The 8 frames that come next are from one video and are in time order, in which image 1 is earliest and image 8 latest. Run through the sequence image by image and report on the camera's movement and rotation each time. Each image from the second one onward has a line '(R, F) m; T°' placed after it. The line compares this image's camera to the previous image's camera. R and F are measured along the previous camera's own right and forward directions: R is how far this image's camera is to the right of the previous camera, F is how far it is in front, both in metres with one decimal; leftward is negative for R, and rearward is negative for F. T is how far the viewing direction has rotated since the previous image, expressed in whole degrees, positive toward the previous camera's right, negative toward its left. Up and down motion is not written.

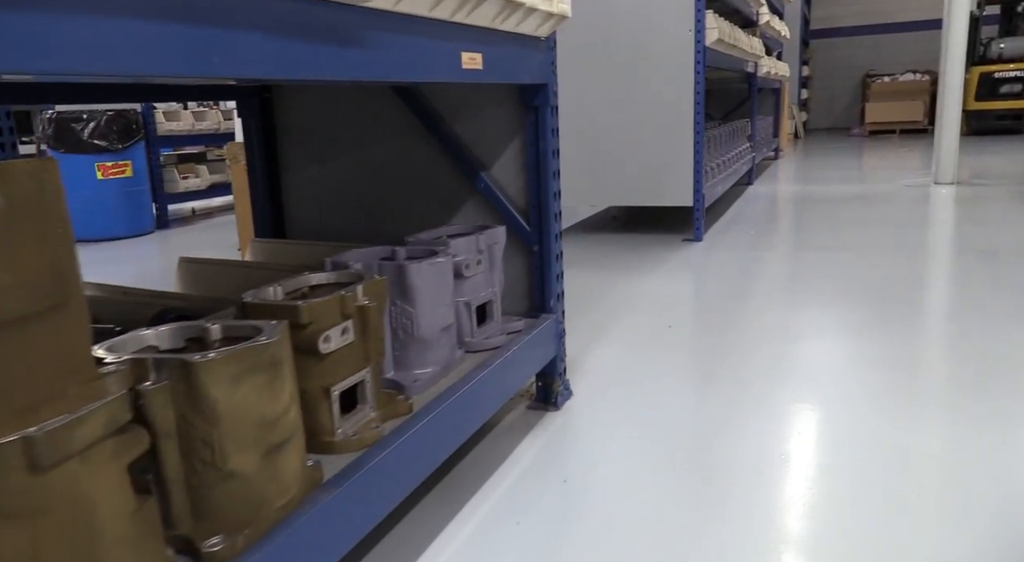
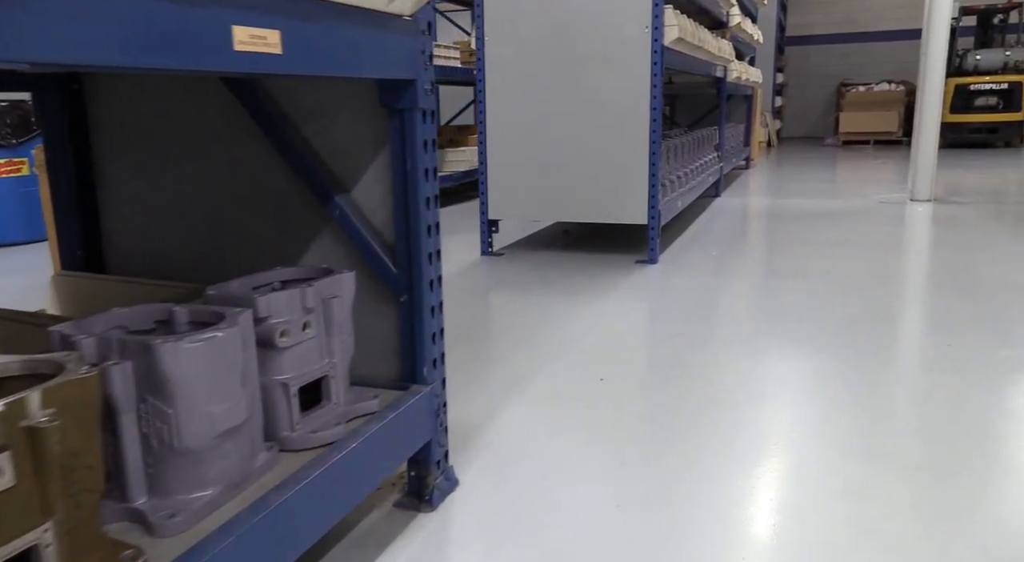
(+0.2, +0.4) m; +2°
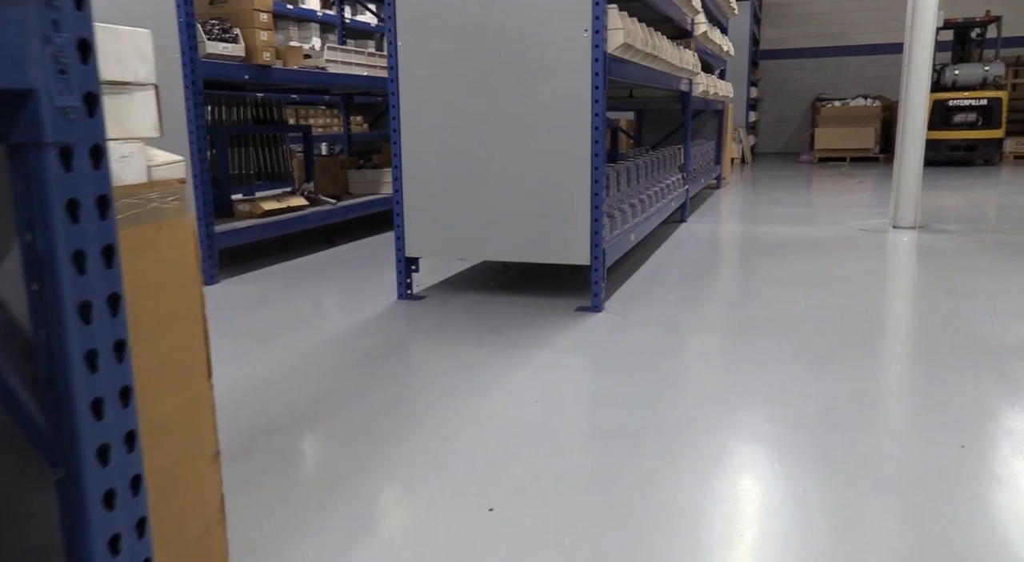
(+0.2, +0.5) m; +1°
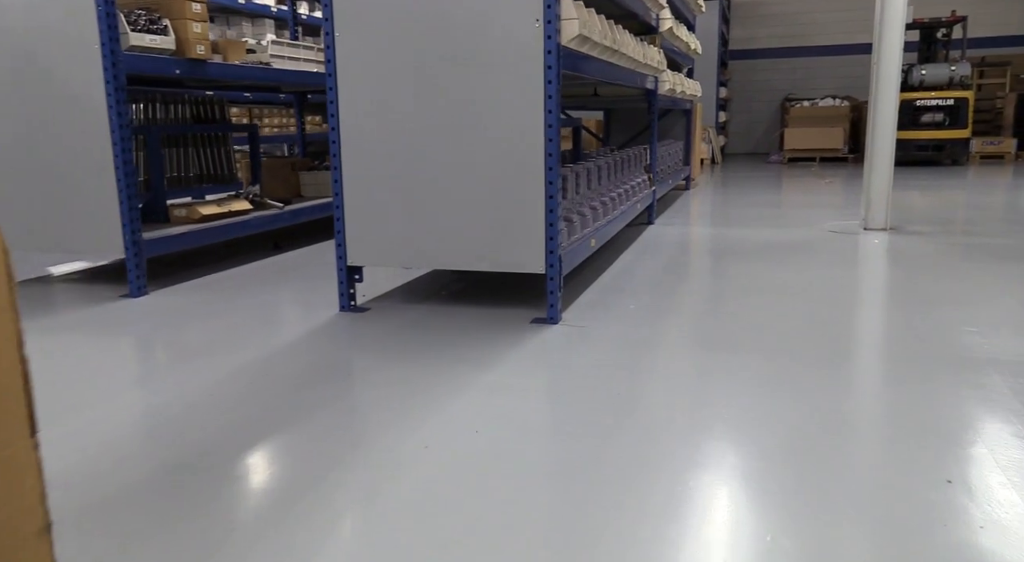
(+0.1, +0.2) m; +2°
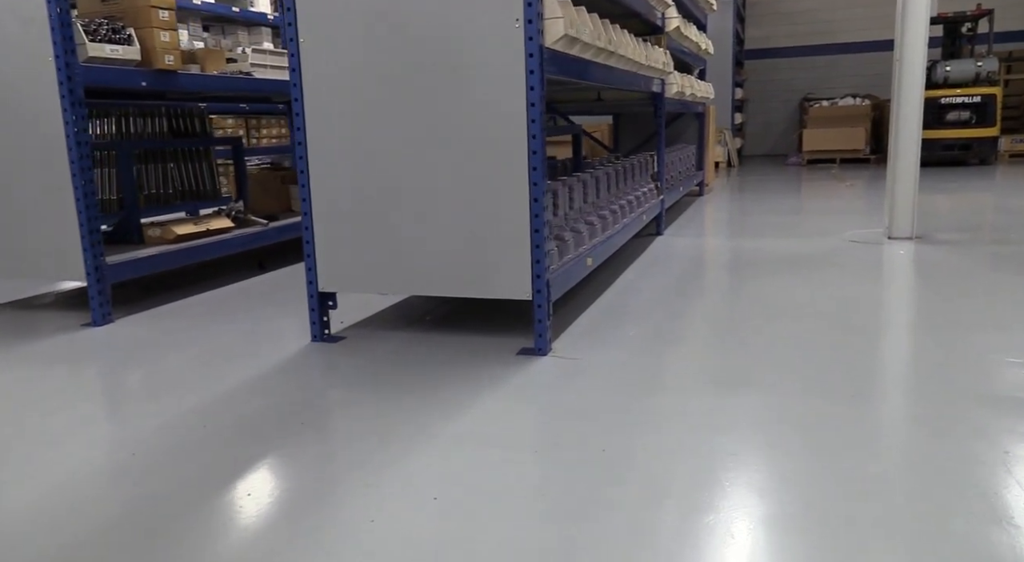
(+0.1, +0.2) m; -1°
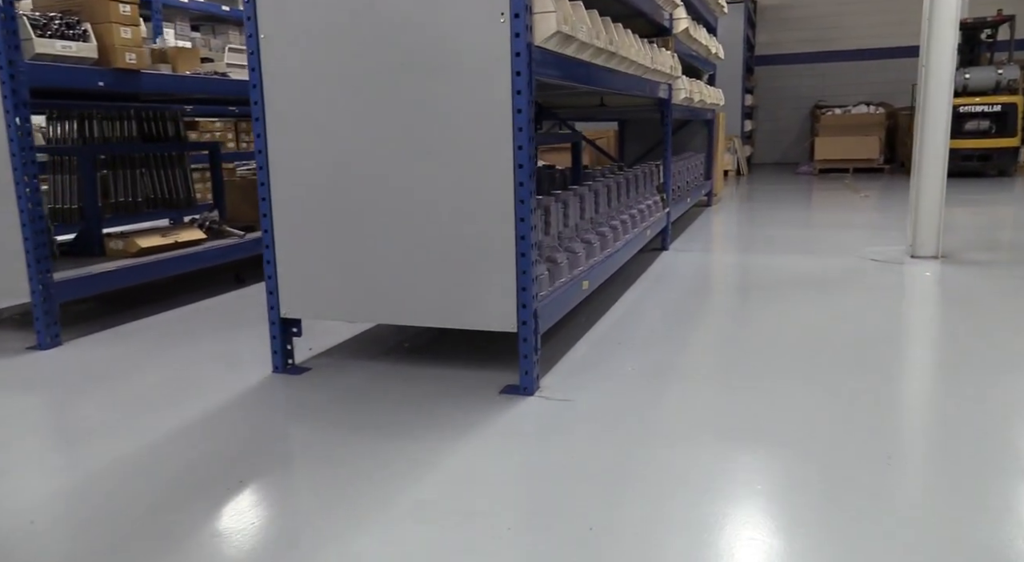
(+0.1, +0.2) m; 0°
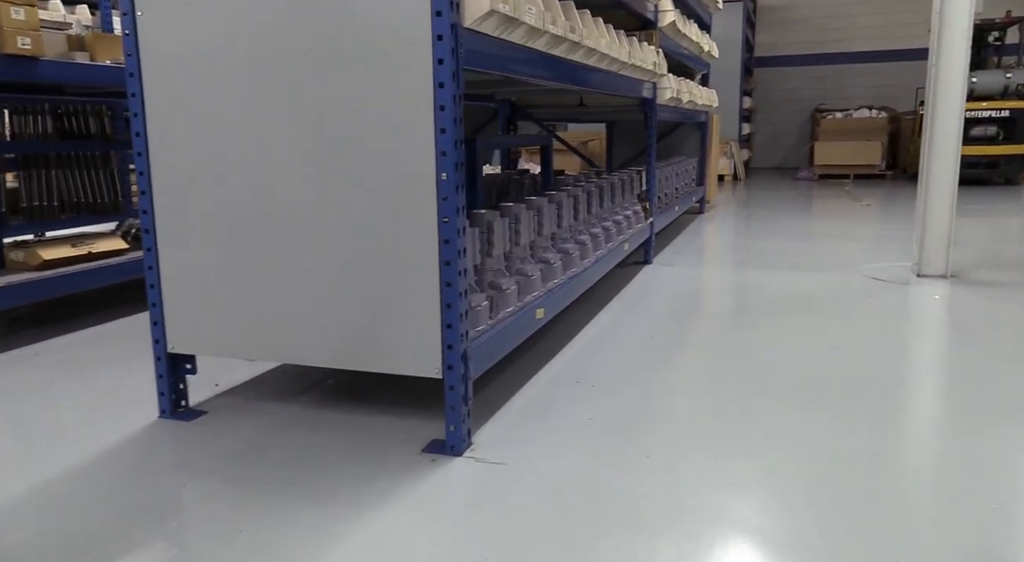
(+0.1, +0.3) m; 0°
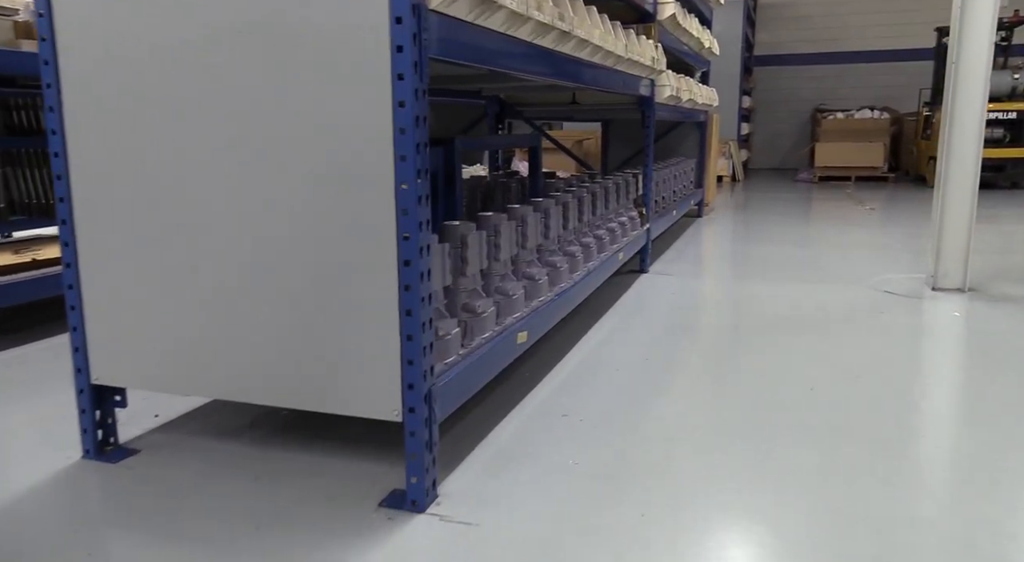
(0.0, +0.2) m; 0°
